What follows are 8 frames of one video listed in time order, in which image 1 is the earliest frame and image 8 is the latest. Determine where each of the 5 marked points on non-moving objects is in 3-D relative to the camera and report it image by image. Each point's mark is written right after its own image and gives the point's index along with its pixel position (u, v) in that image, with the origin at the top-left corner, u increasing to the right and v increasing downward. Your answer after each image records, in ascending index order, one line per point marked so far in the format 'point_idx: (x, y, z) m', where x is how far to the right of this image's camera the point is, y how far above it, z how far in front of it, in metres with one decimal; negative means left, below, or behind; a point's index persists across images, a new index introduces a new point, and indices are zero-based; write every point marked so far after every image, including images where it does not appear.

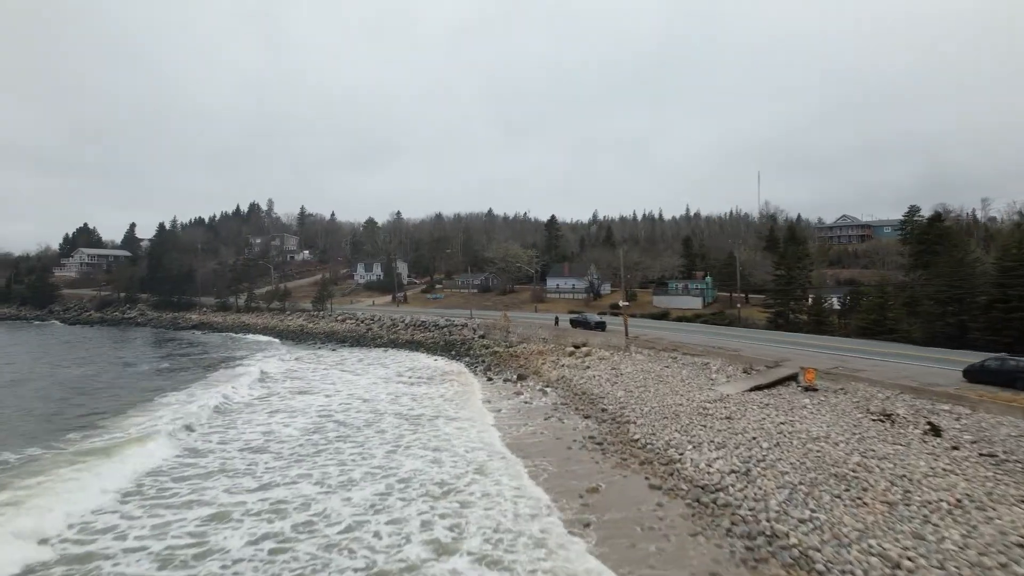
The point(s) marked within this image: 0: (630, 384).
0: (+3.0, -2.5, +18.2) m
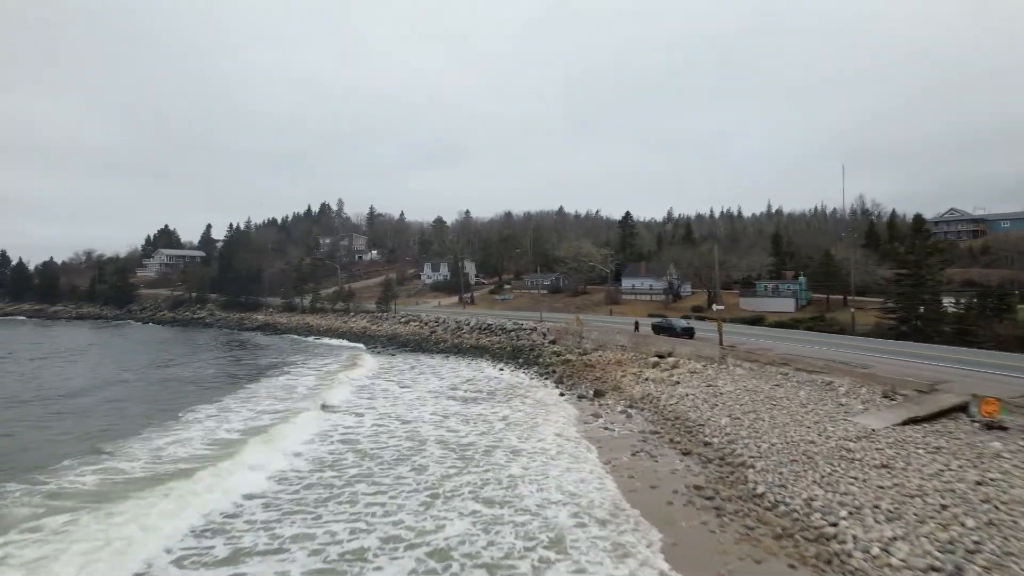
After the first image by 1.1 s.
0: (+4.7, -2.5, +14.9) m
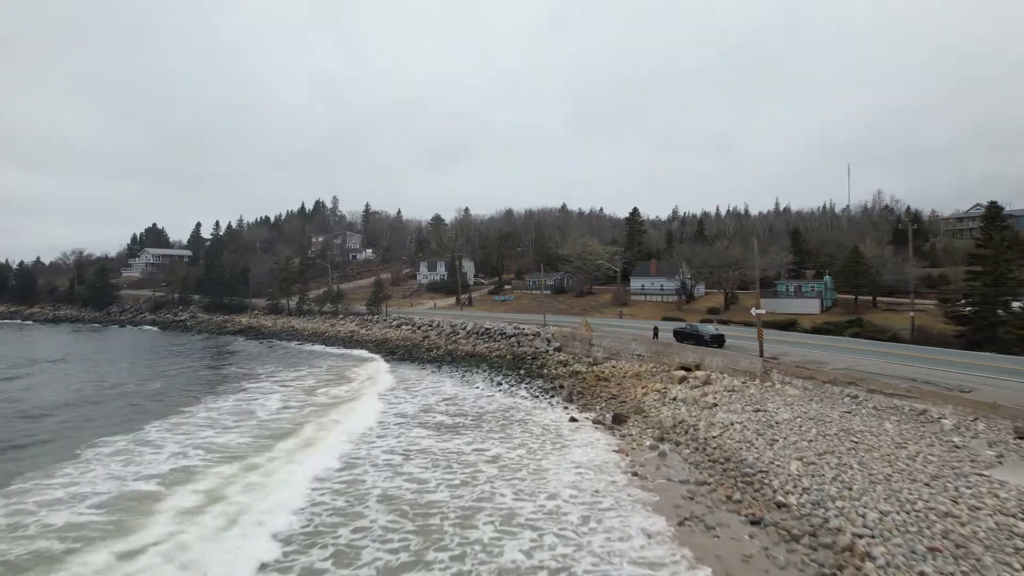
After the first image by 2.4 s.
0: (+4.7, -2.5, +11.3) m
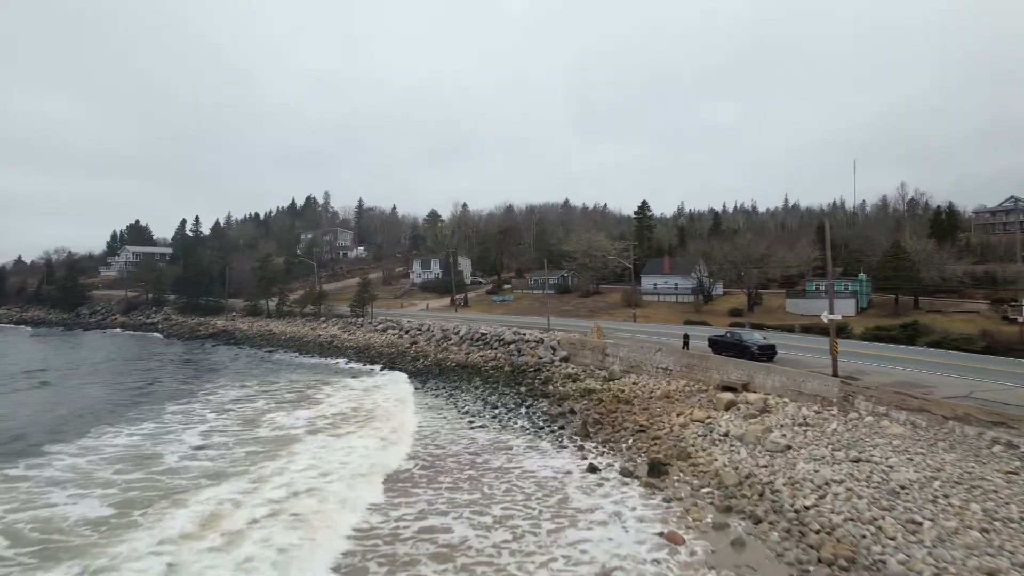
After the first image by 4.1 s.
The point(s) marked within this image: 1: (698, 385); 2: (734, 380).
0: (+4.6, -2.5, +7.0) m
1: (+4.5, -2.4, +17.0) m
2: (+5.1, -2.1, +15.8) m
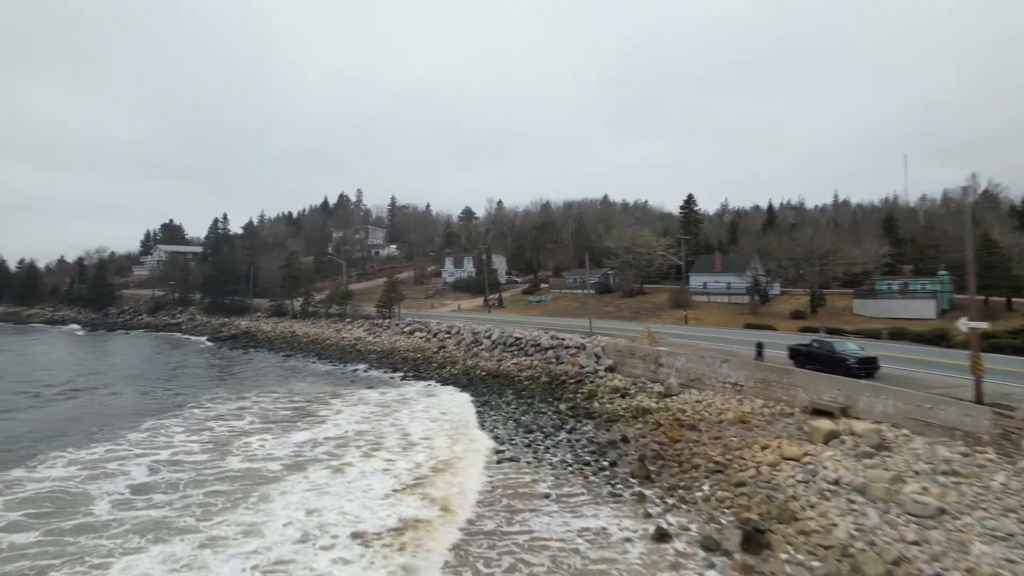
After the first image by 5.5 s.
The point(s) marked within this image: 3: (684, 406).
0: (+4.8, -2.5, +3.7) m
1: (+5.3, -2.3, +13.7) m
2: (+5.8, -2.0, +12.5) m
3: (+3.8, -2.6, +15.4) m
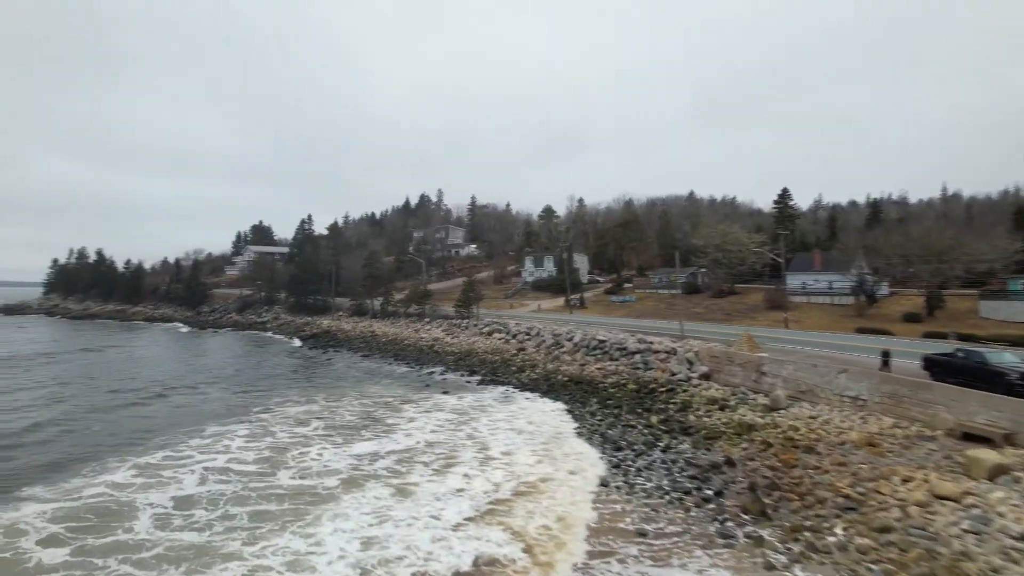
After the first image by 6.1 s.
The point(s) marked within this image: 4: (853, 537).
0: (+5.1, -2.5, +1.7) m
1: (+6.8, -2.3, +11.6) m
2: (+7.1, -2.0, +10.4) m
3: (+5.5, -2.6, +13.4) m
4: (+4.0, -2.8, +7.8) m
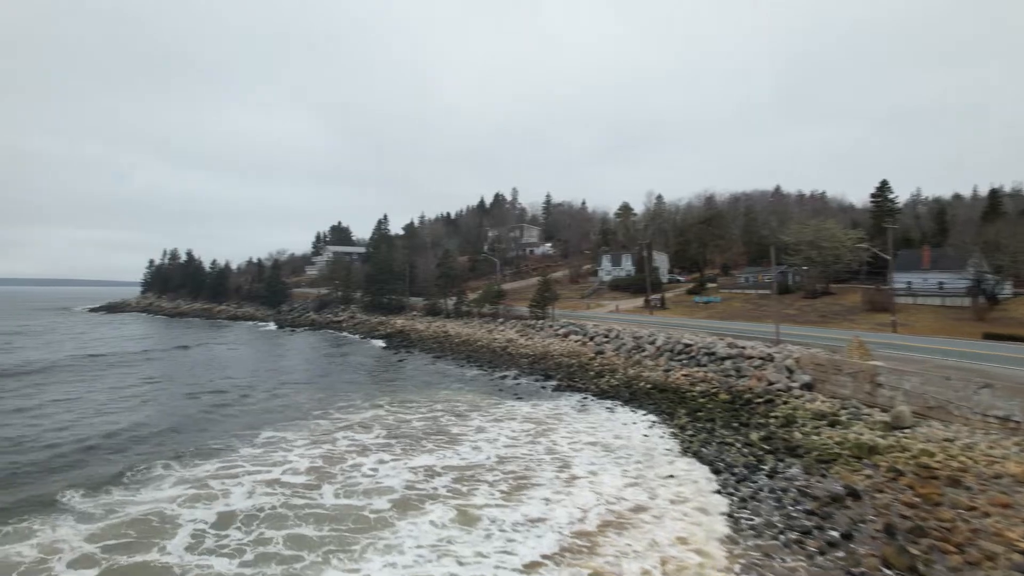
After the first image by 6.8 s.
0: (+5.2, -2.5, -0.2) m
1: (+7.9, -2.3, +9.5) m
2: (+8.1, -2.0, +8.2) m
3: (+6.8, -2.5, +11.4) m
4: (+4.8, -2.8, +6.0) m
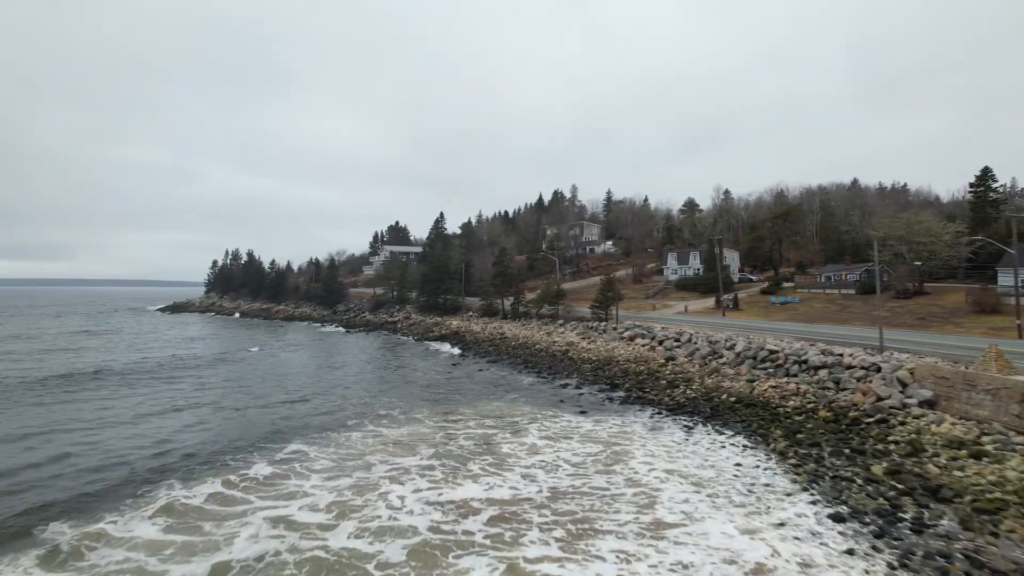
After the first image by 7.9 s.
0: (+5.1, -2.4, -2.8) m
1: (+8.6, -2.3, +6.6) m
2: (+8.7, -2.0, +5.2) m
3: (+7.7, -2.5, +8.6) m
4: (+5.2, -2.7, +3.4) m
